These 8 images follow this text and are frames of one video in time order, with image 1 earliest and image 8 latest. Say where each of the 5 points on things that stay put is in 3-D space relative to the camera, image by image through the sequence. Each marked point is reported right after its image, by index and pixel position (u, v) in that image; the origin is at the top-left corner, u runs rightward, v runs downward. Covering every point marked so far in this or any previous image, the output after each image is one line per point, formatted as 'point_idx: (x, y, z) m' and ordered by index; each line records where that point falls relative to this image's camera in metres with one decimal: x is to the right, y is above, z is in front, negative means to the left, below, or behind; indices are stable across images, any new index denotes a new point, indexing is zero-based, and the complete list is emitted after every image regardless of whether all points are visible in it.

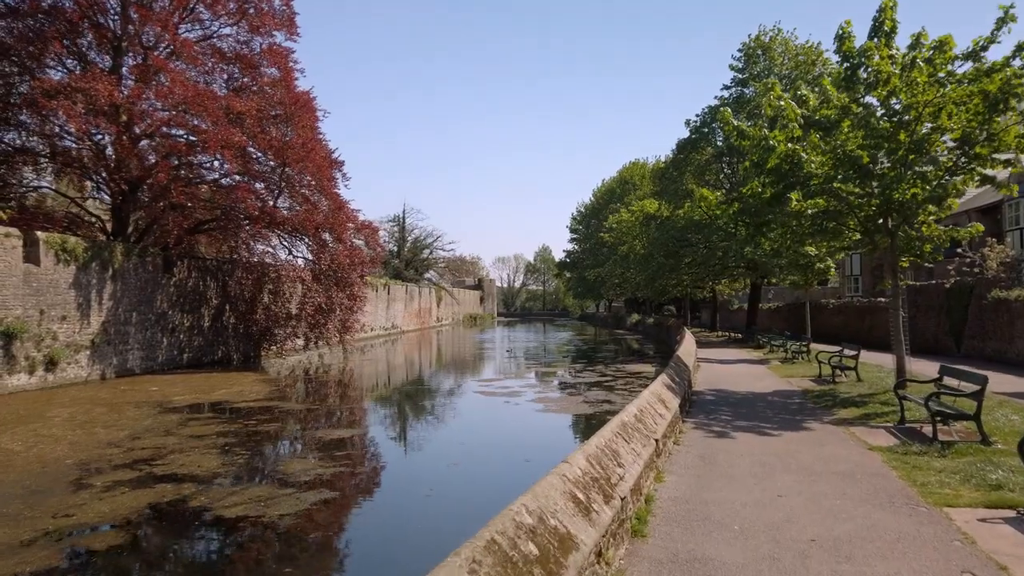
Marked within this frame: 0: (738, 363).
0: (+5.8, -1.9, +19.3) m
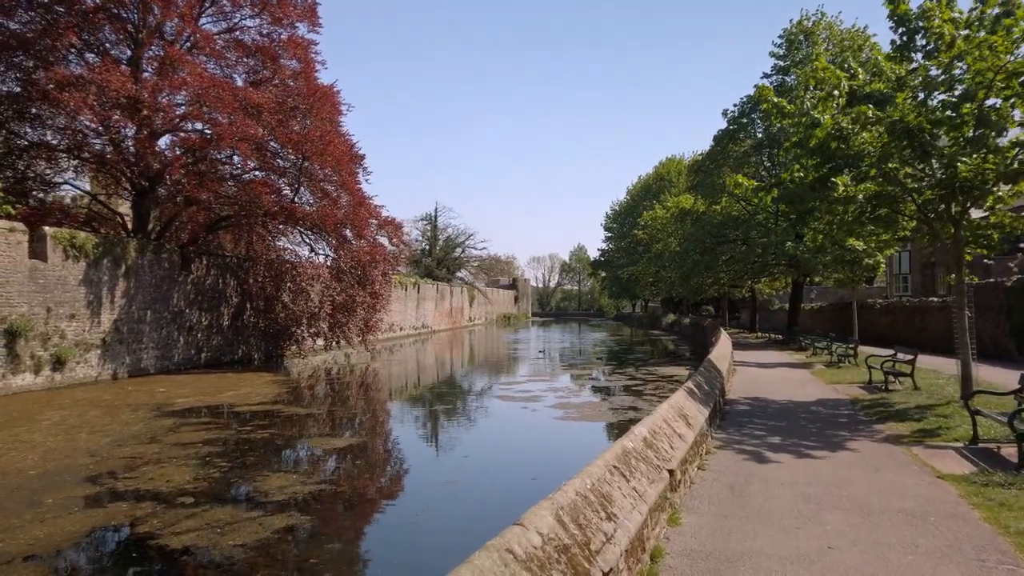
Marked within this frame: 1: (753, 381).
0: (+6.3, -1.9, +17.9) m
1: (+4.6, -1.8, +14.6) m
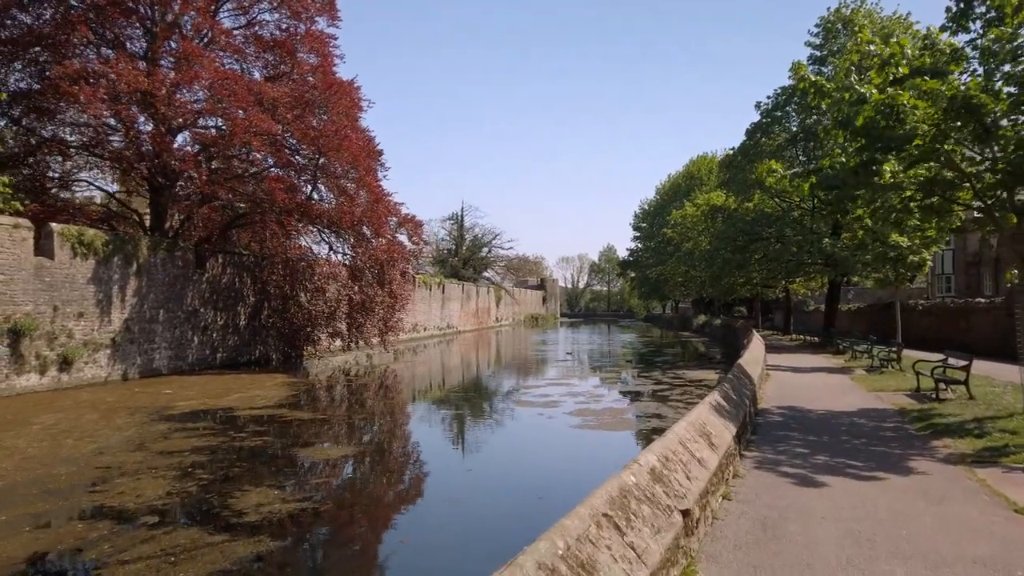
0: (+6.7, -1.9, +16.8) m
1: (+4.9, -1.8, +13.5) m
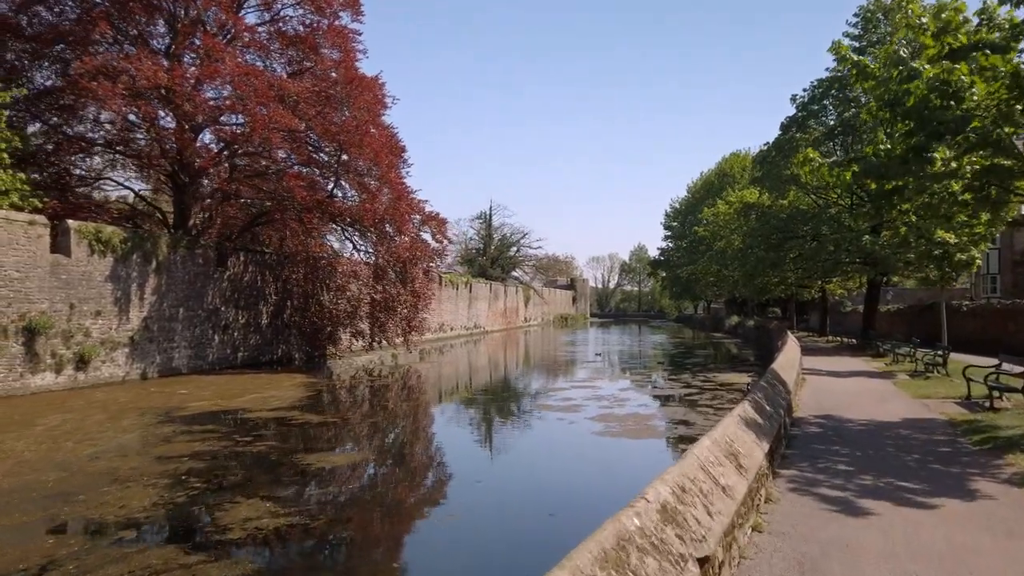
0: (+7.2, -1.9, +16.0) m
1: (+5.3, -1.8, +12.7) m
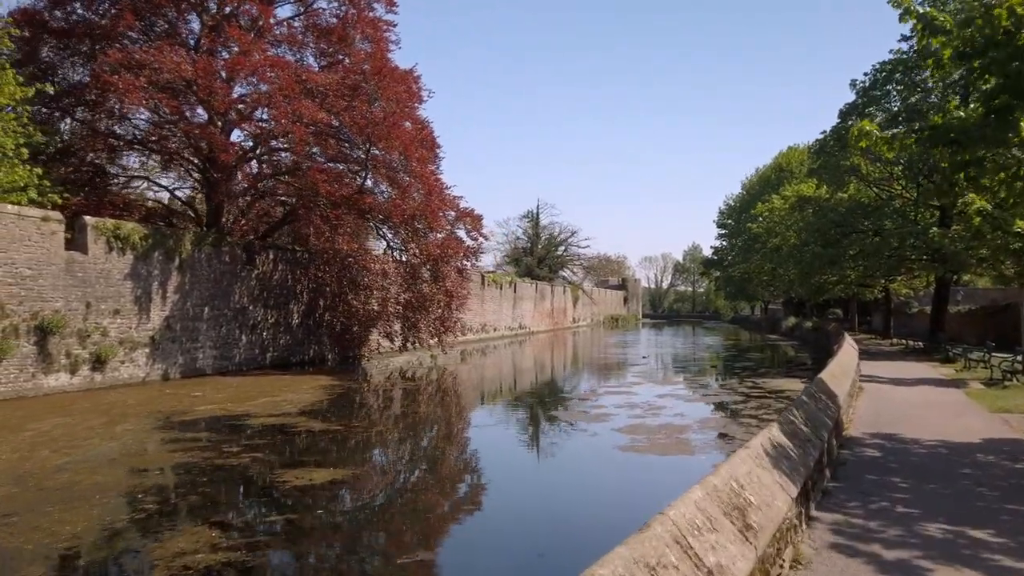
0: (+7.7, -1.8, +14.3) m
1: (+5.5, -1.7, +11.2) m
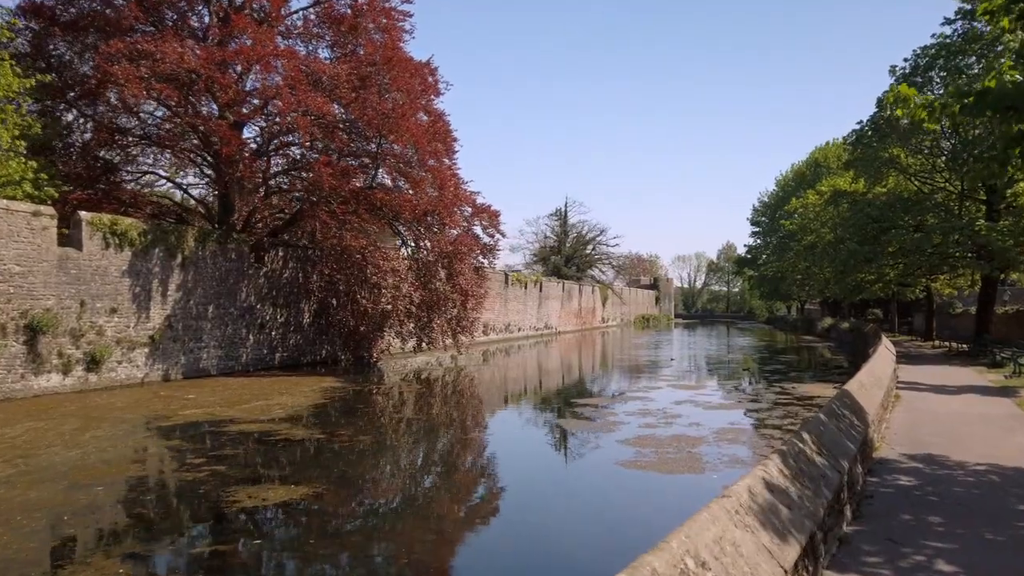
0: (+7.8, -1.8, +13.0) m
1: (+5.5, -1.7, +10.1) m
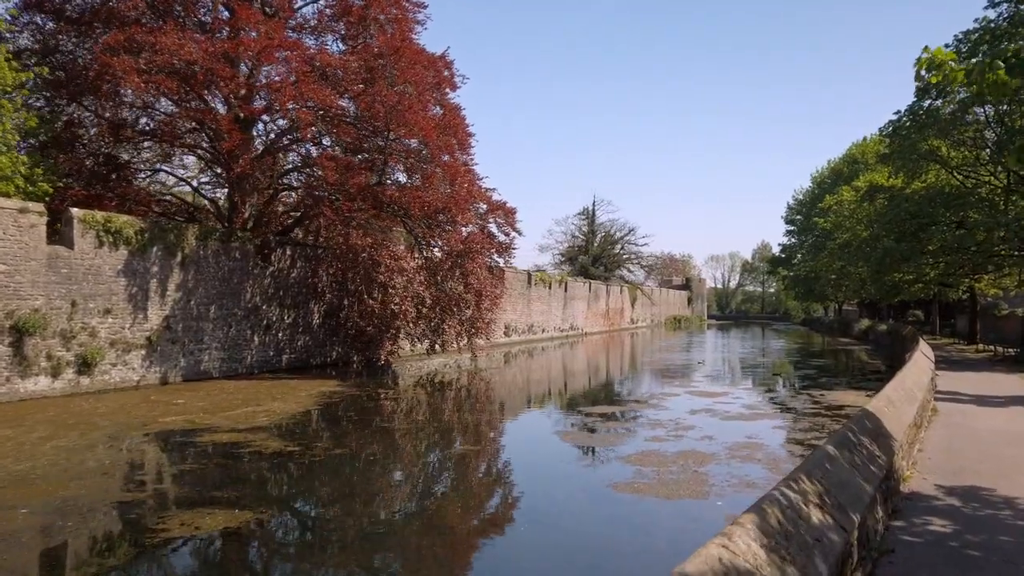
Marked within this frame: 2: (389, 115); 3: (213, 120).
0: (+7.8, -1.8, +11.8) m
1: (+5.3, -1.7, +8.9) m
2: (-3.2, +4.6, +20.0) m
3: (-7.3, +4.1, +18.6) m
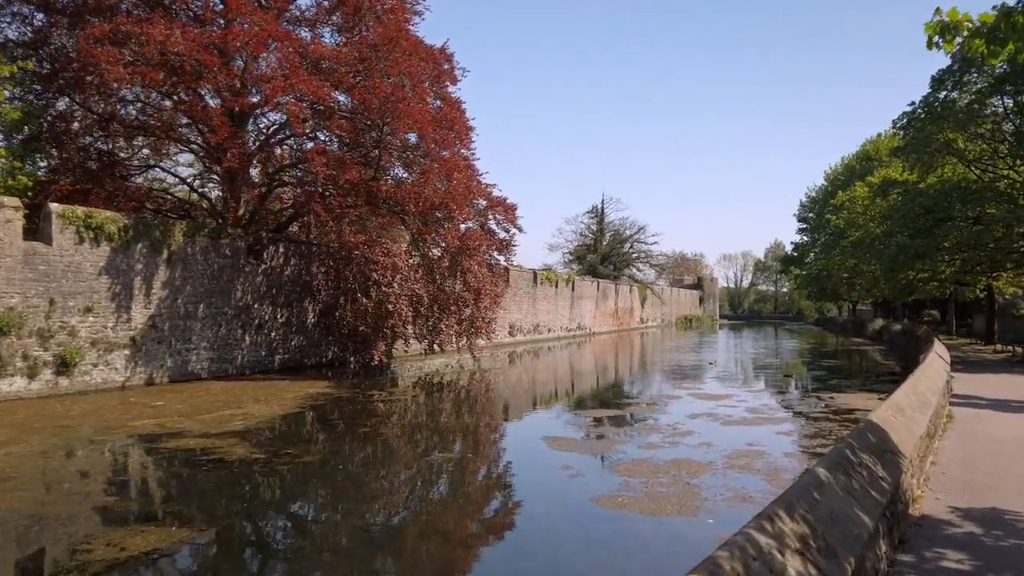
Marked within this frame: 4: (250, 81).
0: (+7.6, -1.8, +11.0) m
1: (+5.1, -1.6, +8.2) m
2: (-3.3, +4.6, +19.4) m
3: (-7.4, +4.2, +18.1) m
4: (-6.5, +5.1, +18.6) m
